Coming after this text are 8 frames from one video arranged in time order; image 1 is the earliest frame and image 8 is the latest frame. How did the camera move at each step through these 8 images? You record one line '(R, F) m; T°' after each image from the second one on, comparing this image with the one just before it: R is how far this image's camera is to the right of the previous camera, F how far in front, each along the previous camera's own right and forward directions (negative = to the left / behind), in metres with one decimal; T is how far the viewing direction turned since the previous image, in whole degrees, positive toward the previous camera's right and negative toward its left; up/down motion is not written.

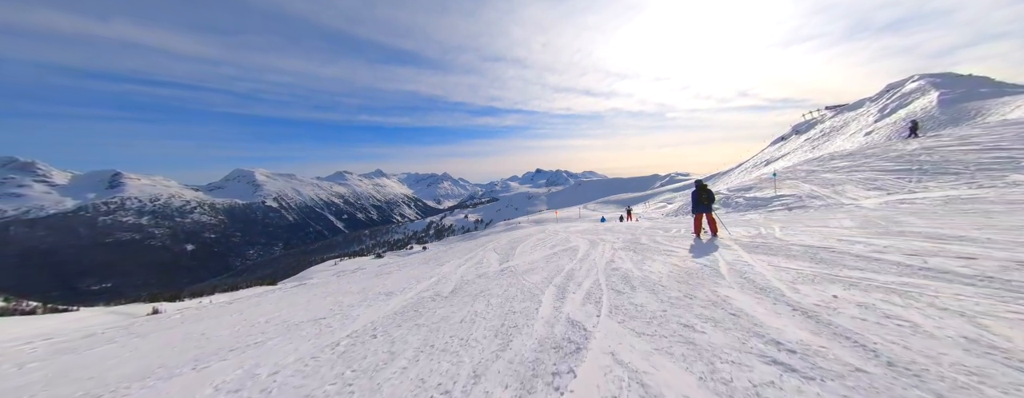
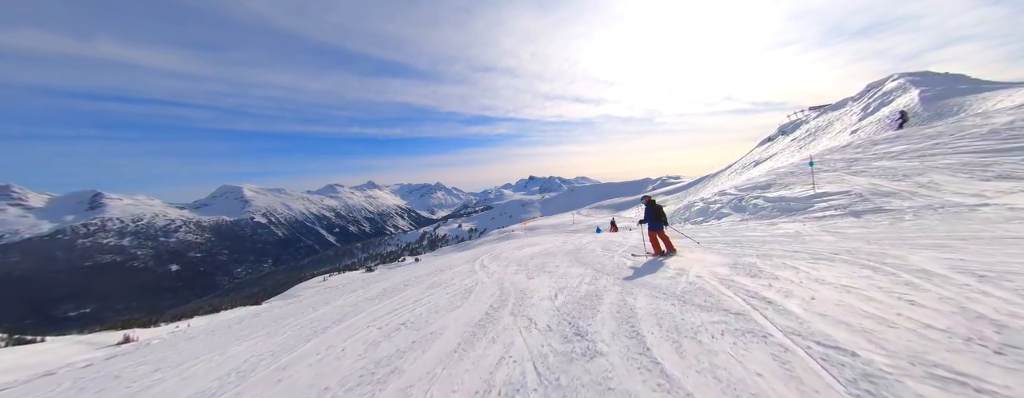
(+0.6, +1.1) m; +1°
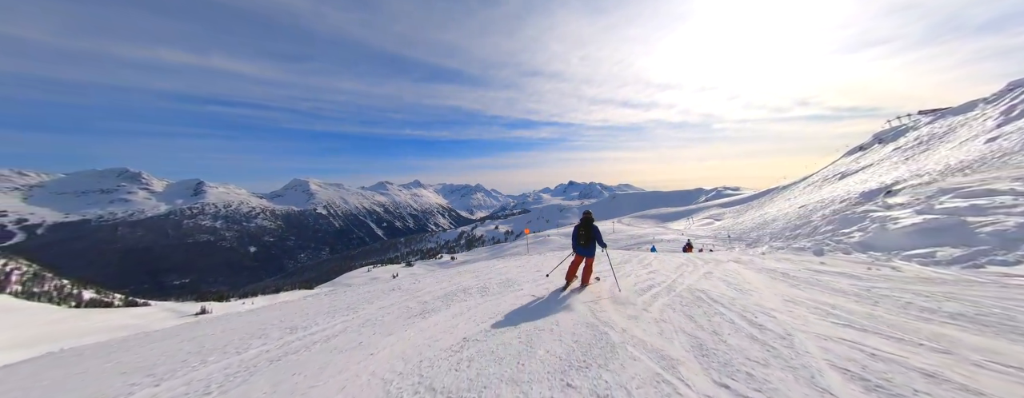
(+0.4, +1.8) m; -8°
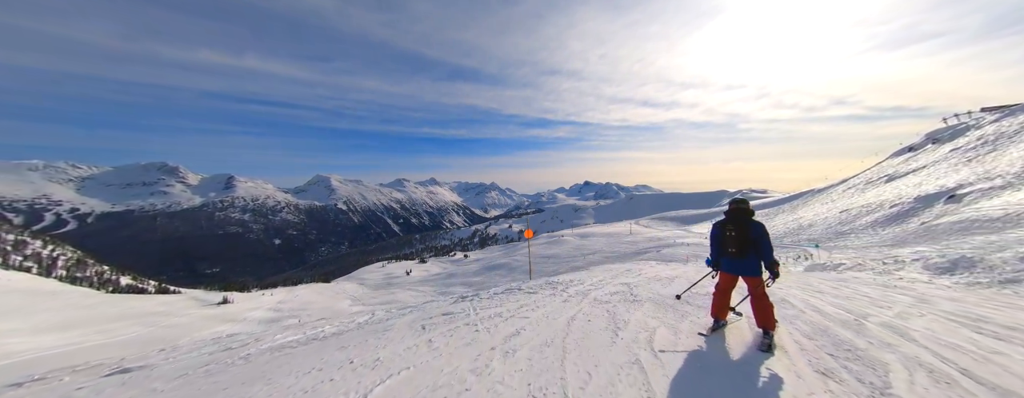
(+0.1, +1.4) m; -3°
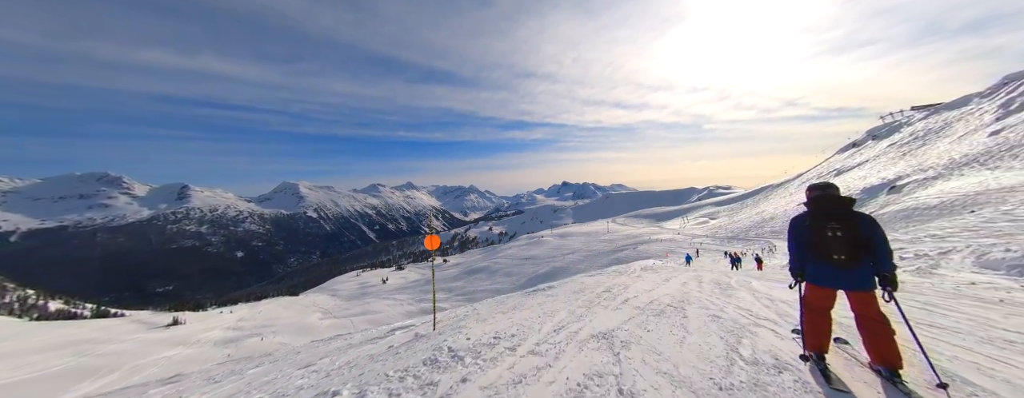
(+0.3, +0.7) m; +4°
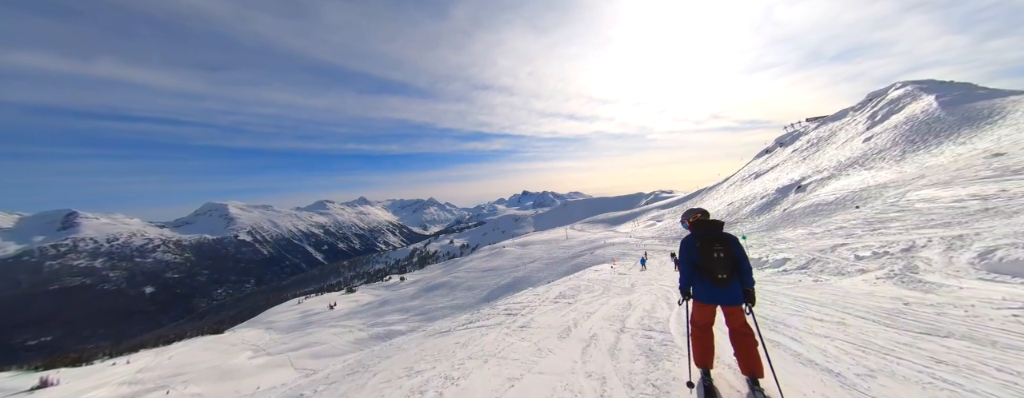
(+0.7, +0.8) m; +8°
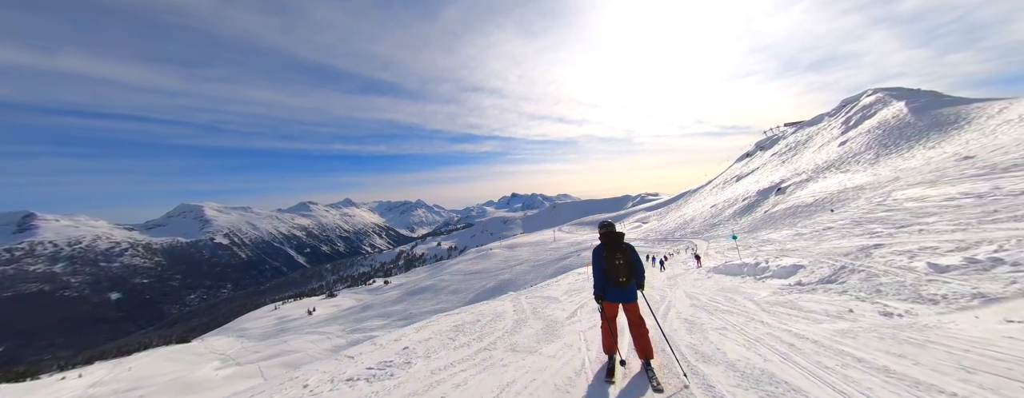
(+0.7, +0.9) m; +2°
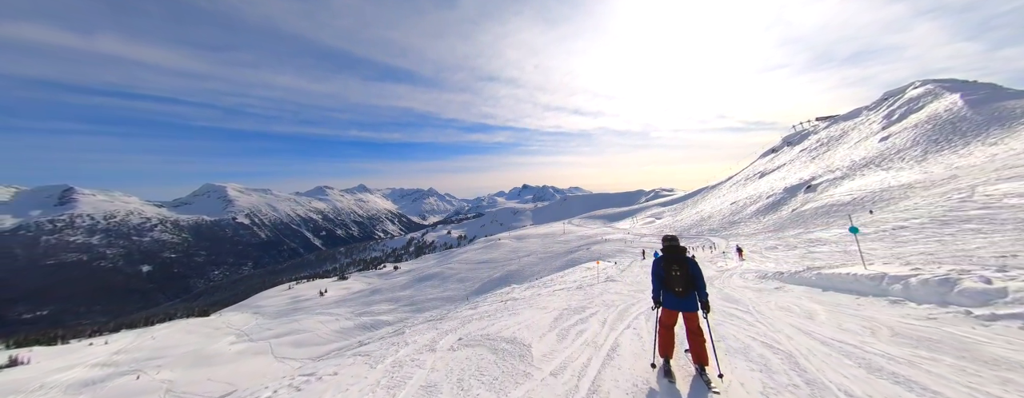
(+0.3, +1.2) m; -2°
